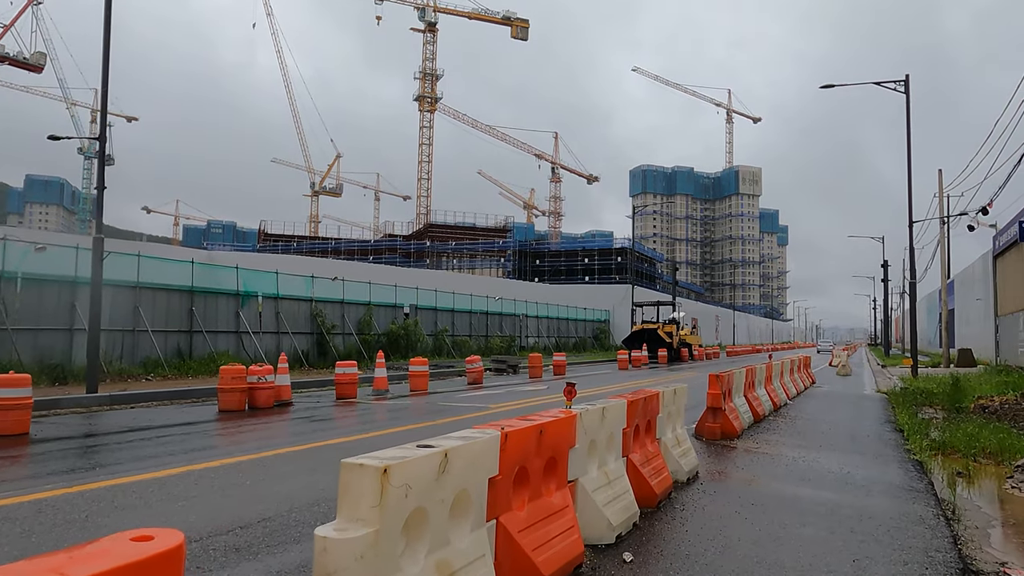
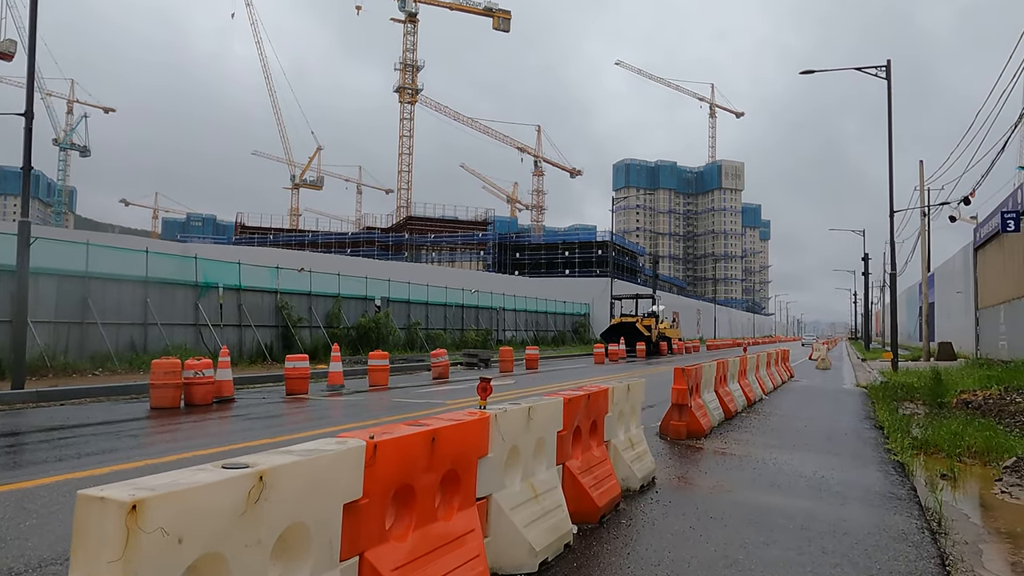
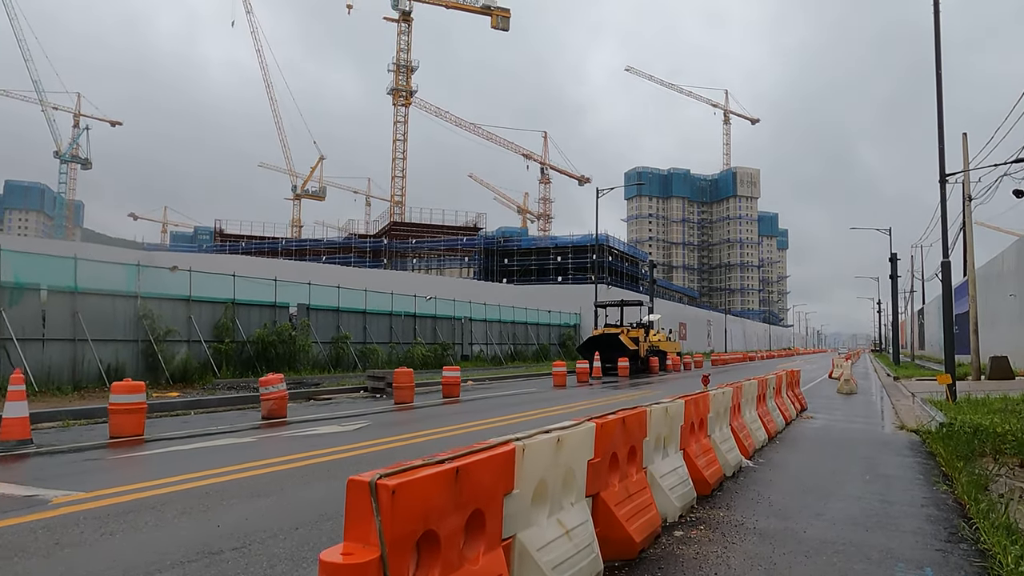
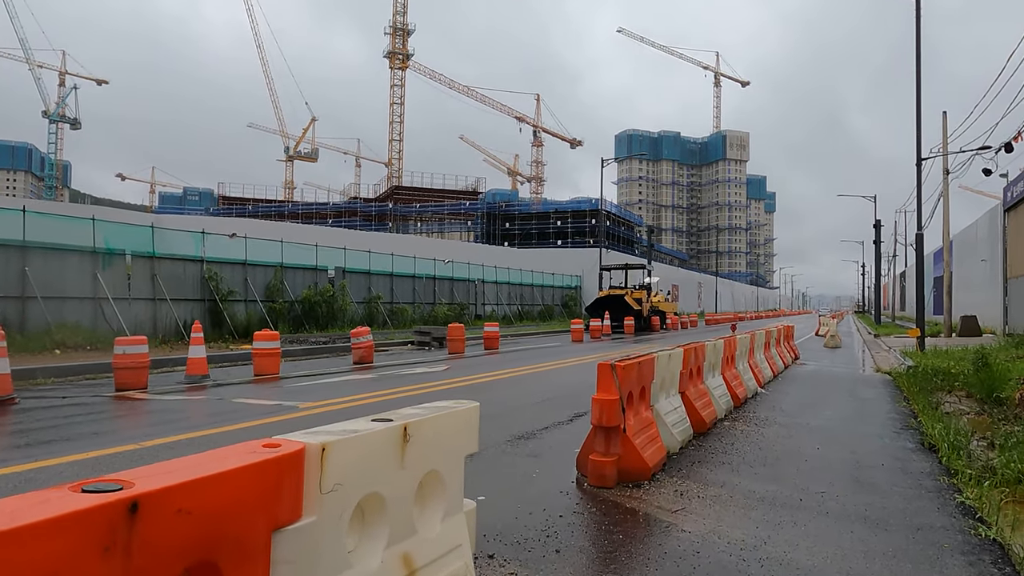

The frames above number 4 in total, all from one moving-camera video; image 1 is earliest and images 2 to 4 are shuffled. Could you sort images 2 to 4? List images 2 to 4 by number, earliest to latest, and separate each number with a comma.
2, 4, 3
